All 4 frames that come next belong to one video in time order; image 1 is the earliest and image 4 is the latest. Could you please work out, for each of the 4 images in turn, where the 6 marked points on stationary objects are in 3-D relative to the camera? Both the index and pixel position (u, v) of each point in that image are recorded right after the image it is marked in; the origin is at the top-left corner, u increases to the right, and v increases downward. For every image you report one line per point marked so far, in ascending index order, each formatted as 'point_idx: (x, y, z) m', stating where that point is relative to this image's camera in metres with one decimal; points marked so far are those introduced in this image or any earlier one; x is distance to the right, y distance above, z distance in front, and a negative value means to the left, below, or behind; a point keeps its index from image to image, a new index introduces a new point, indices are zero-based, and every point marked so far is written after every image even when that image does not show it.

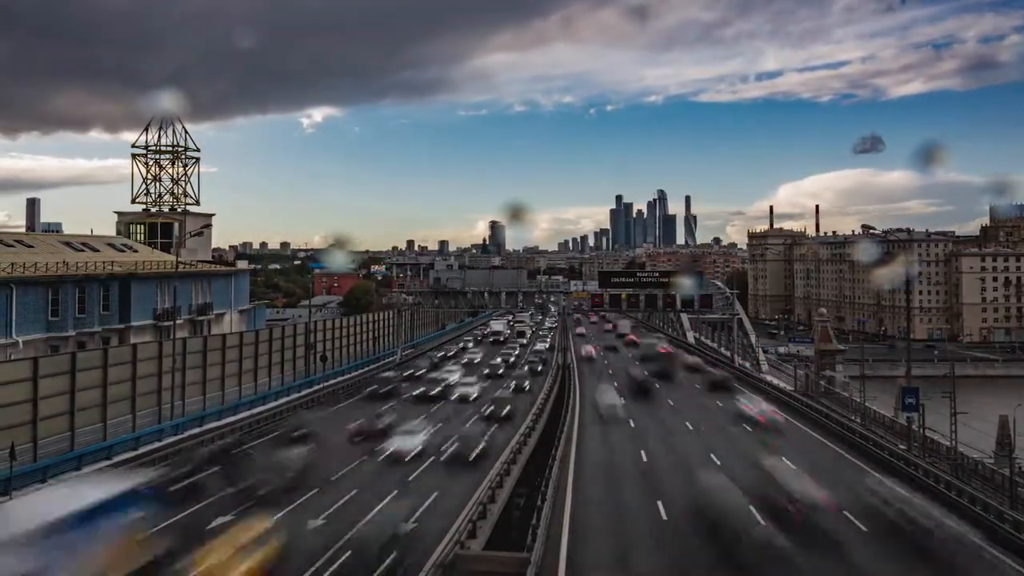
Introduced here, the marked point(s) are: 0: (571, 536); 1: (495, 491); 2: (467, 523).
0: (+1.6, -6.6, +18.7) m
1: (-0.4, -5.6, +19.4) m
2: (-1.0, -5.4, +16.2) m
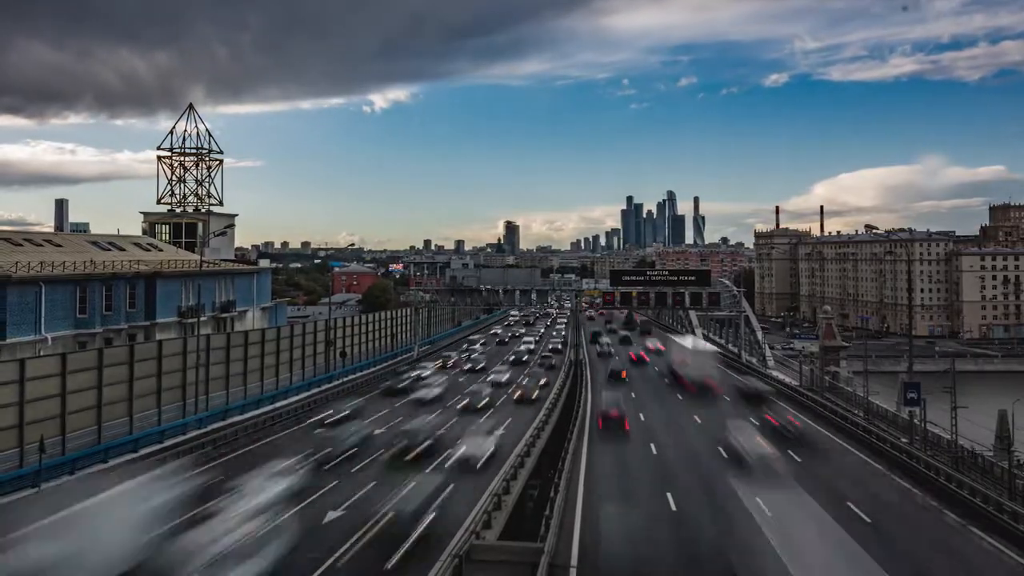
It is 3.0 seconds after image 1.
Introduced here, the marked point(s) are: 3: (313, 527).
0: (+1.9, -6.6, +19.7) m
1: (-0.1, -5.5, +20.5) m
2: (-0.7, -5.4, +17.2) m
3: (-5.1, -6.1, +18.4) m
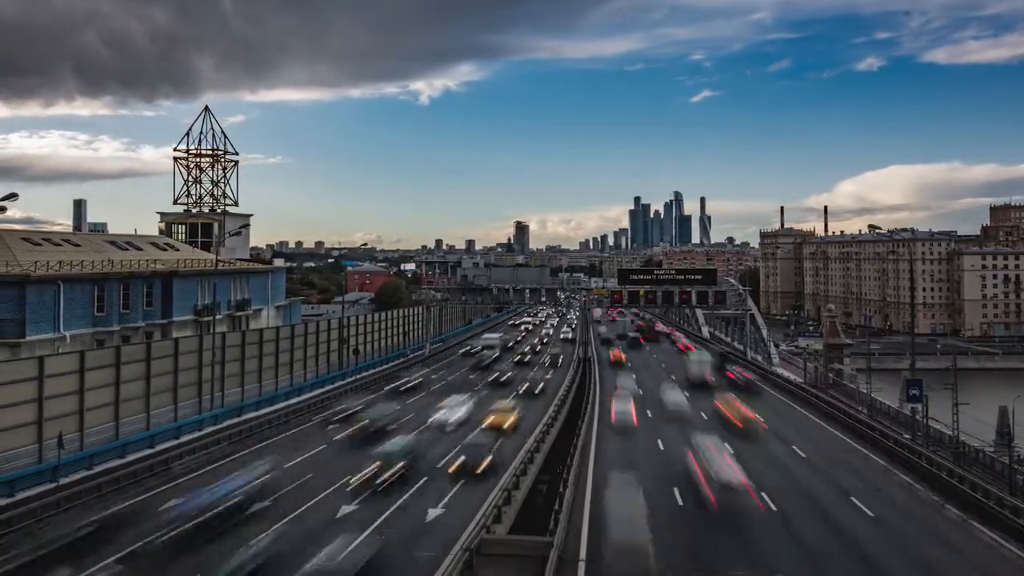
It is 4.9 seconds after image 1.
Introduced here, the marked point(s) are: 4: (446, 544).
0: (+2.2, -6.5, +20.4) m
1: (+0.2, -5.5, +21.1) m
2: (-0.5, -5.4, +17.9) m
3: (-4.8, -6.1, +19.1) m
4: (-1.6, -6.0, +17.4) m
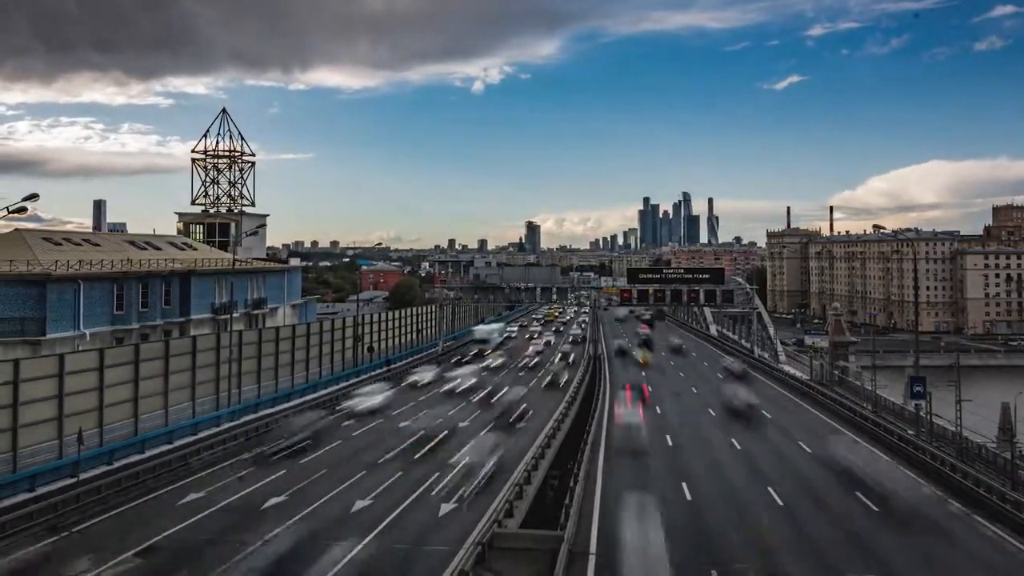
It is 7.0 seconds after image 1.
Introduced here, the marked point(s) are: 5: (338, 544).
0: (+2.5, -6.5, +21.1) m
1: (+0.6, -5.4, +21.9) m
2: (-0.2, -5.3, +18.6) m
3: (-4.5, -6.0, +19.9) m
4: (-1.3, -6.0, +18.1) m
5: (-4.1, -6.0, +17.7) m
